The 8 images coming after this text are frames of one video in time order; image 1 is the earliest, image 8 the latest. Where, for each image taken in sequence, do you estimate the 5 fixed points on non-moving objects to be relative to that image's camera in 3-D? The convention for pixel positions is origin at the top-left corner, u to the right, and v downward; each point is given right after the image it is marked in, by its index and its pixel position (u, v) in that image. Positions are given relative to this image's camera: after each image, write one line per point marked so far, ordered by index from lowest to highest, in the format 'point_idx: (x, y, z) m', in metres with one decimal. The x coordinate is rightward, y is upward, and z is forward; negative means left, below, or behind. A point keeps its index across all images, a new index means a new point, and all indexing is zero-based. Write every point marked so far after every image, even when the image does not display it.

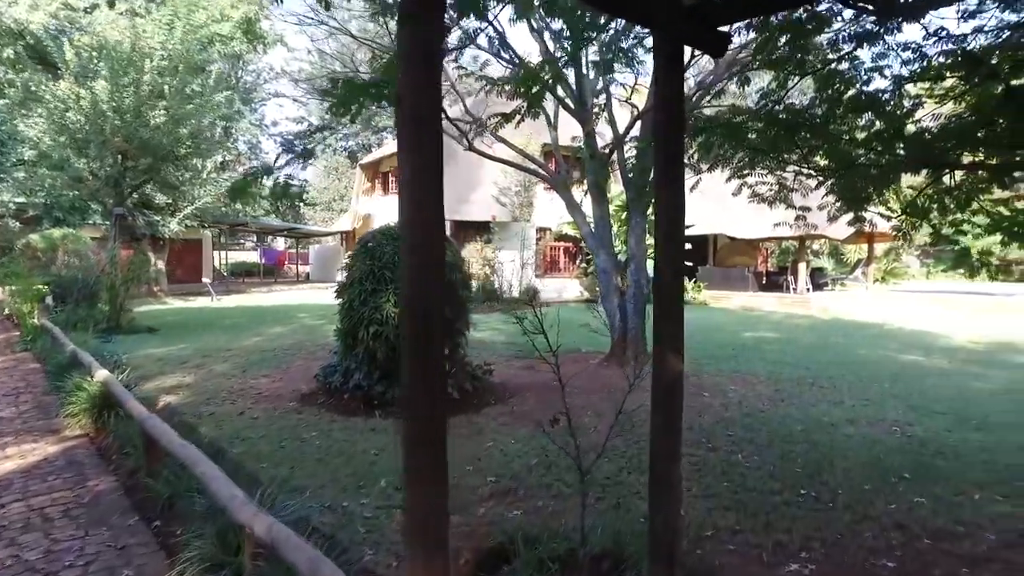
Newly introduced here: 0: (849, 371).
0: (+4.6, -1.1, +9.5) m
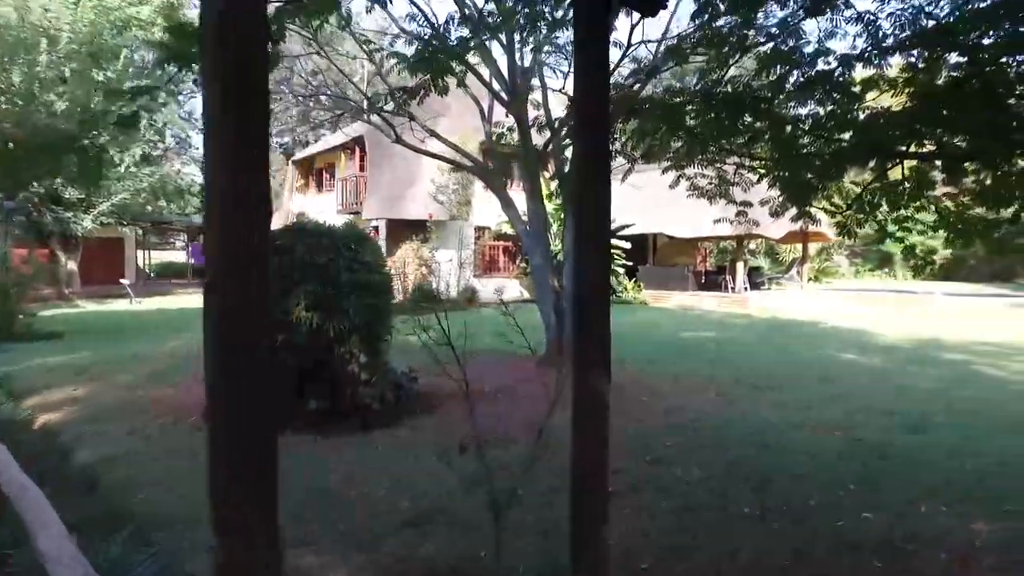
0: (+3.7, -1.1, +9.3) m
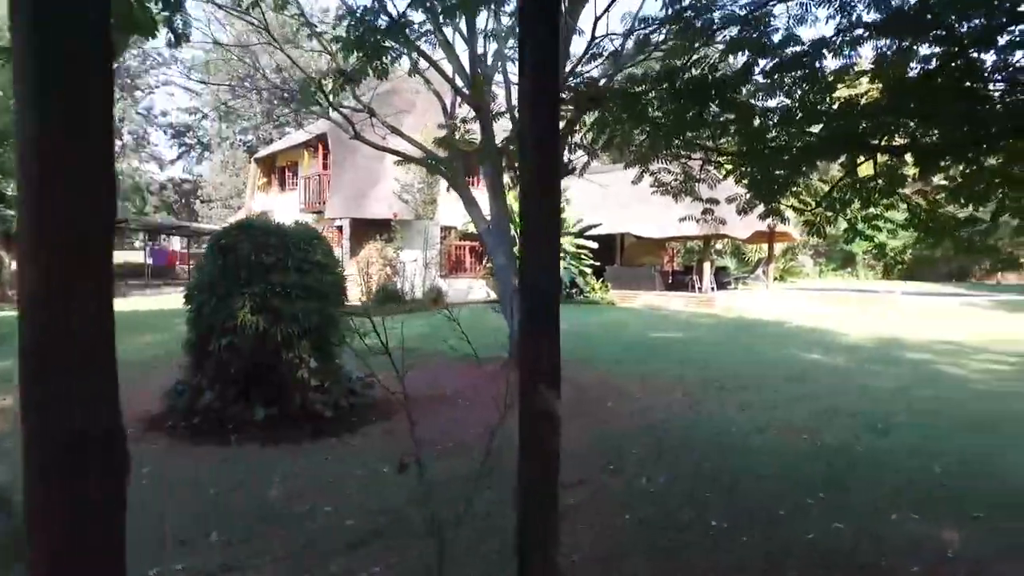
0: (+3.2, -1.1, +9.2) m
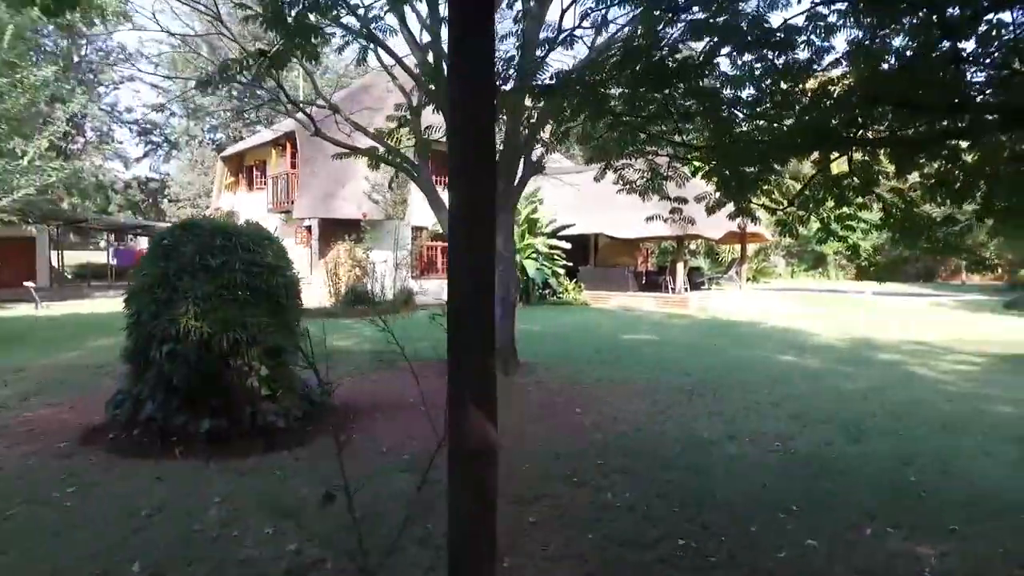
0: (+2.8, -1.1, +9.0) m
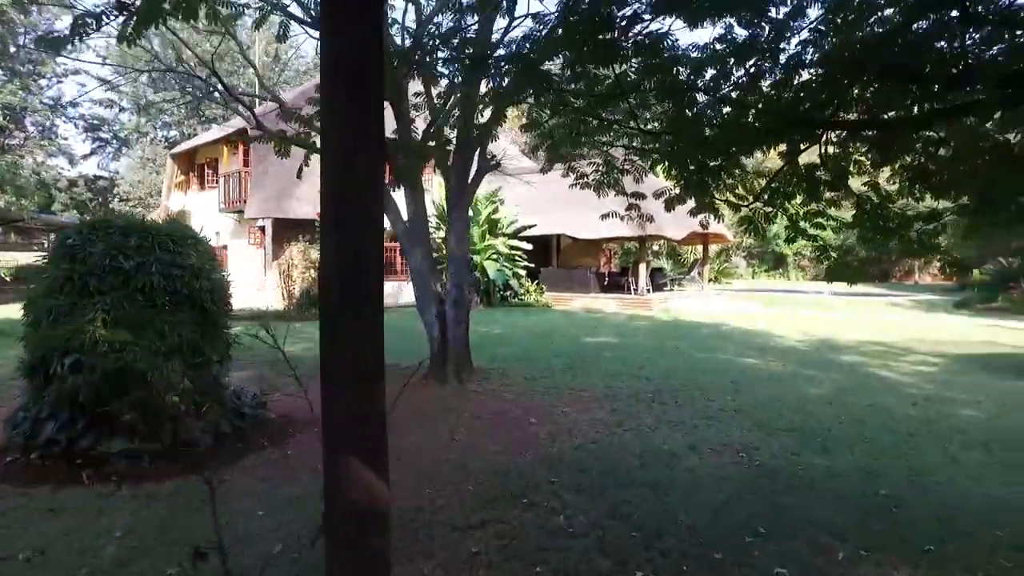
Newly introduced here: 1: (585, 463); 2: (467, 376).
0: (+2.2, -1.2, +8.8) m
1: (+0.6, -1.3, +5.3) m
2: (-0.6, -1.1, +8.7) m
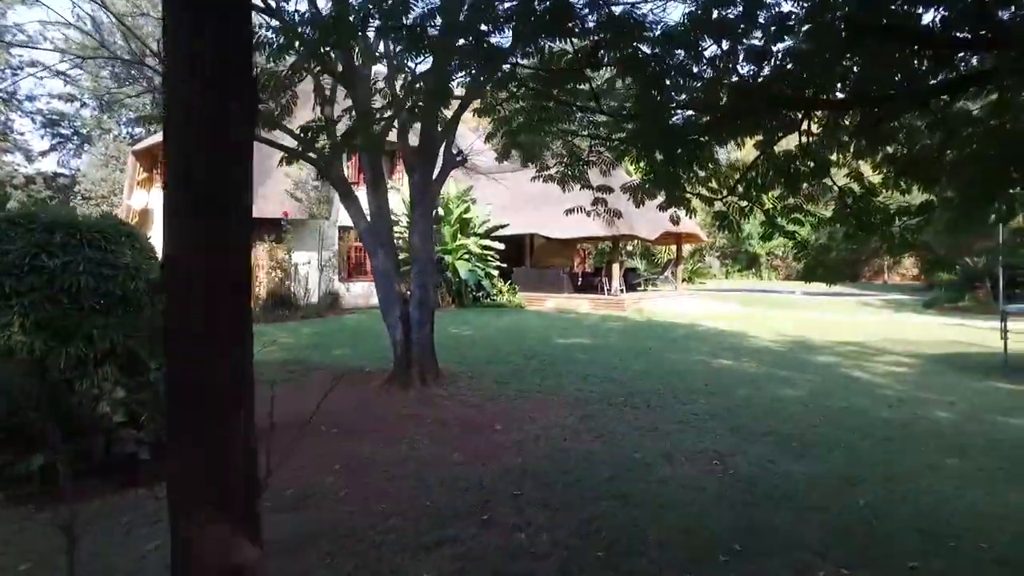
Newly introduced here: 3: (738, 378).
0: (+1.8, -1.2, +8.5) m
1: (+0.3, -1.3, +5.0) m
2: (-1.0, -1.1, +8.3) m
3: (+2.9, -1.2, +9.0) m
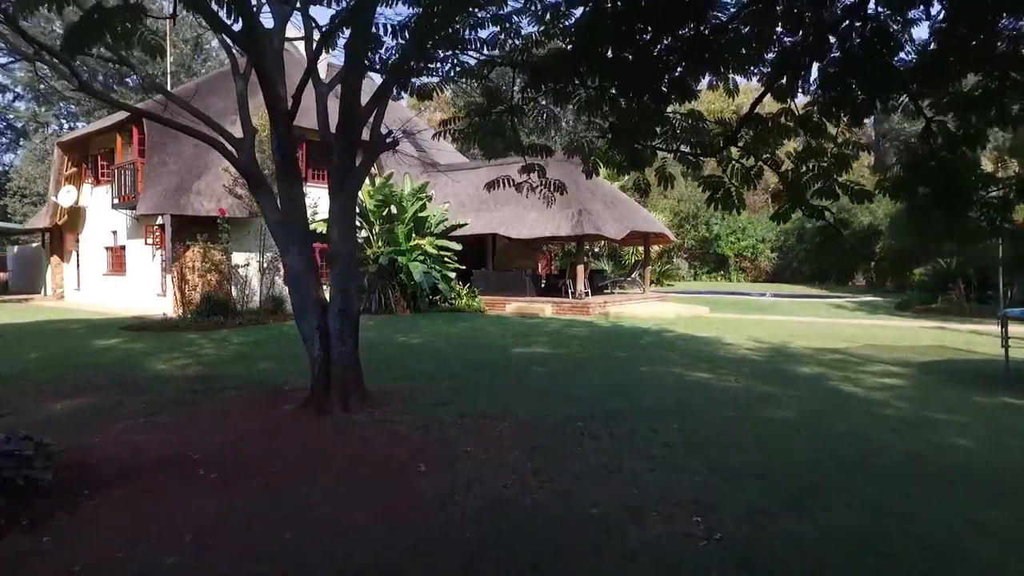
0: (+1.2, -1.2, +7.3) m
1: (-0.2, -1.4, +3.7) m
2: (-1.6, -1.2, +7.0) m
3: (+2.3, -1.2, +7.8) m
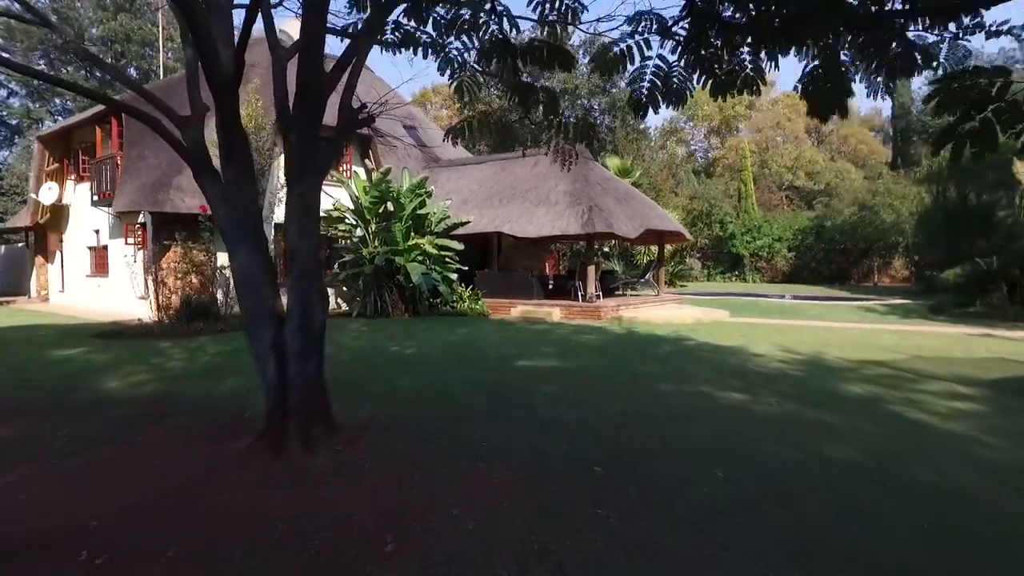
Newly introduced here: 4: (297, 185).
0: (+1.2, -1.3, +5.9) m
1: (-0.2, -1.4, +2.4) m
2: (-1.6, -1.2, +5.7) m
3: (+2.3, -1.3, +6.5) m
4: (-1.7, +0.8, +5.6) m
